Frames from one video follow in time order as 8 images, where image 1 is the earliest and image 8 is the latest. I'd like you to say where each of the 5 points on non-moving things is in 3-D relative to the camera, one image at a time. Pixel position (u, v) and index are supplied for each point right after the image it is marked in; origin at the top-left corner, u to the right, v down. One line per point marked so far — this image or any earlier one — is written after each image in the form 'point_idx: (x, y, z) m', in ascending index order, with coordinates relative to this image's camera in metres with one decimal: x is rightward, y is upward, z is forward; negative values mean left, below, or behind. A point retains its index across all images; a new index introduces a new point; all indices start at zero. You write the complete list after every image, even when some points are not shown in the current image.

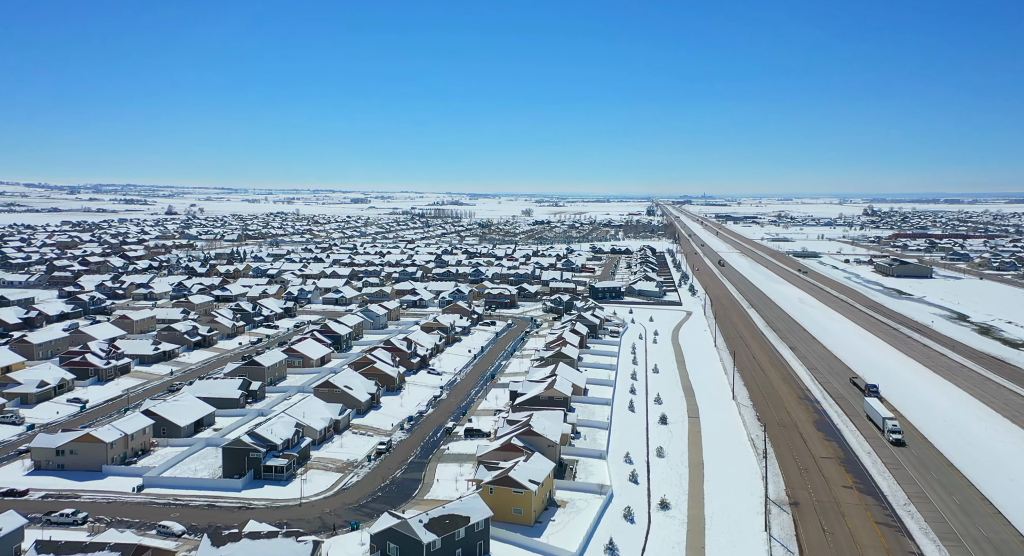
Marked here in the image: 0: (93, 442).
0: (-9.6, -3.8, +17.5) m
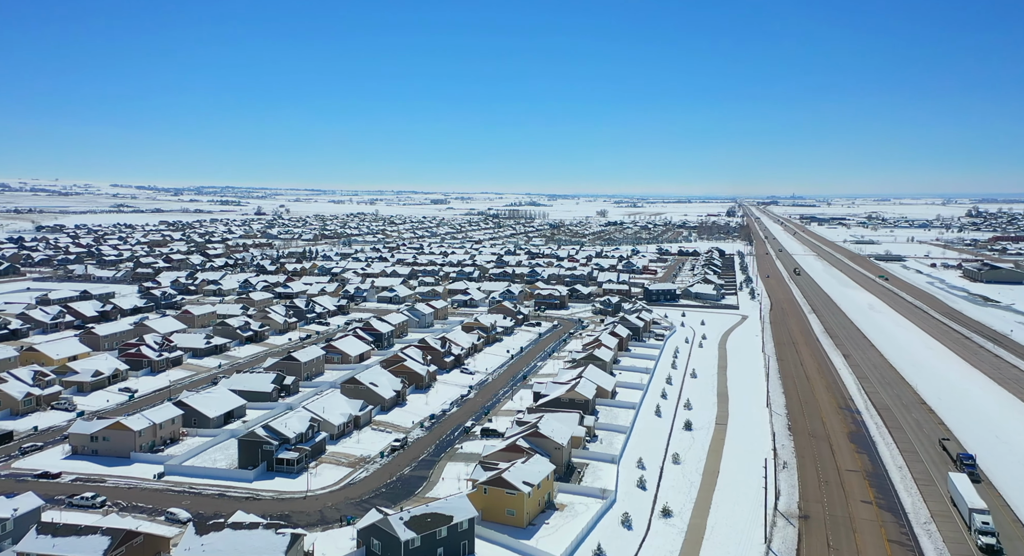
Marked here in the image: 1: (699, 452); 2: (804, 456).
0: (-9.4, -3.7, +18.5) m
1: (+4.9, -4.5, +19.7) m
2: (+7.4, -4.5, +19.4) m
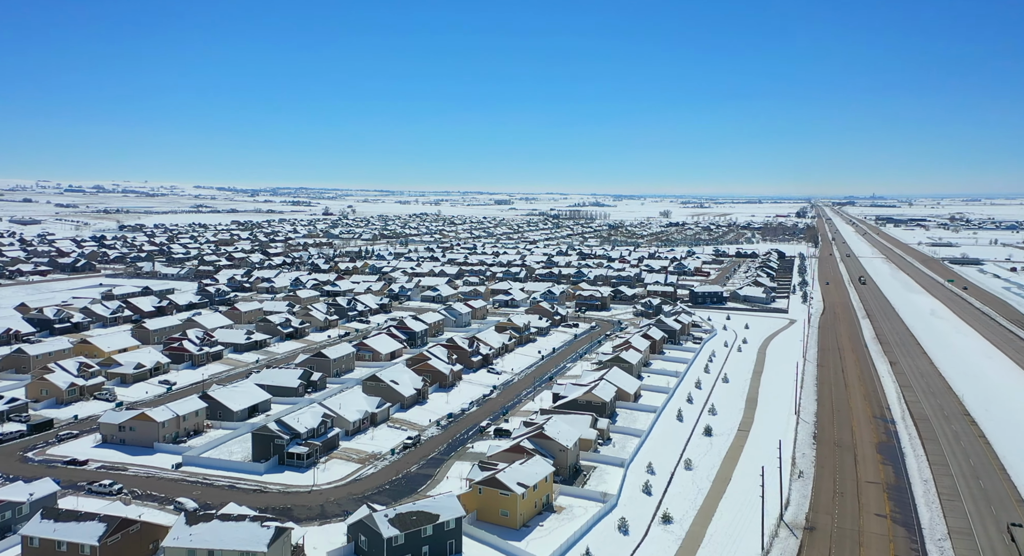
0: (-9.2, -3.6, +19.3) m
1: (+5.1, -4.6, +19.3) m
2: (+7.7, -4.6, +18.7) m
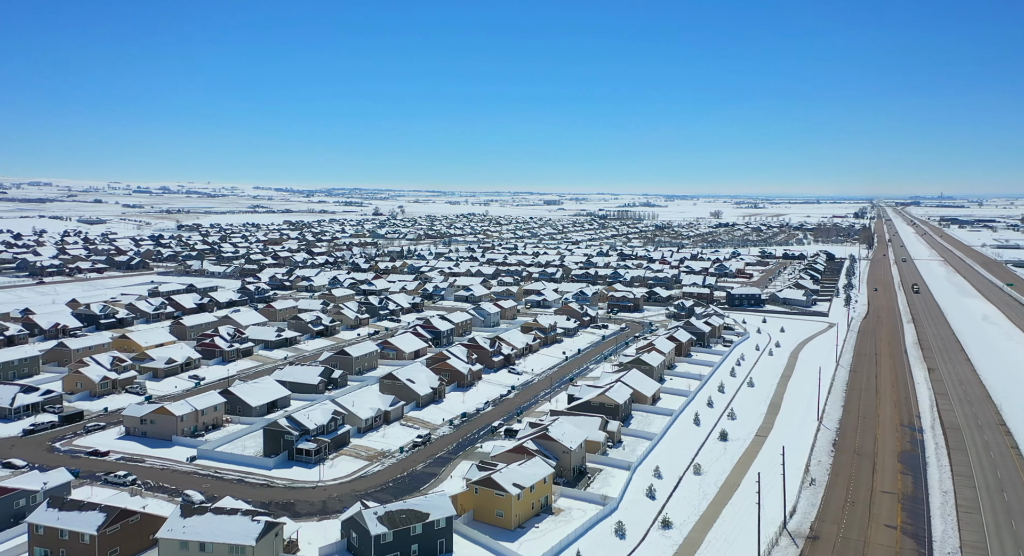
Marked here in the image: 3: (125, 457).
0: (-9.0, -3.6, +19.9) m
1: (+5.3, -4.6, +18.9) m
2: (+7.8, -4.6, +18.1) m
3: (-9.5, -4.4, +18.8) m
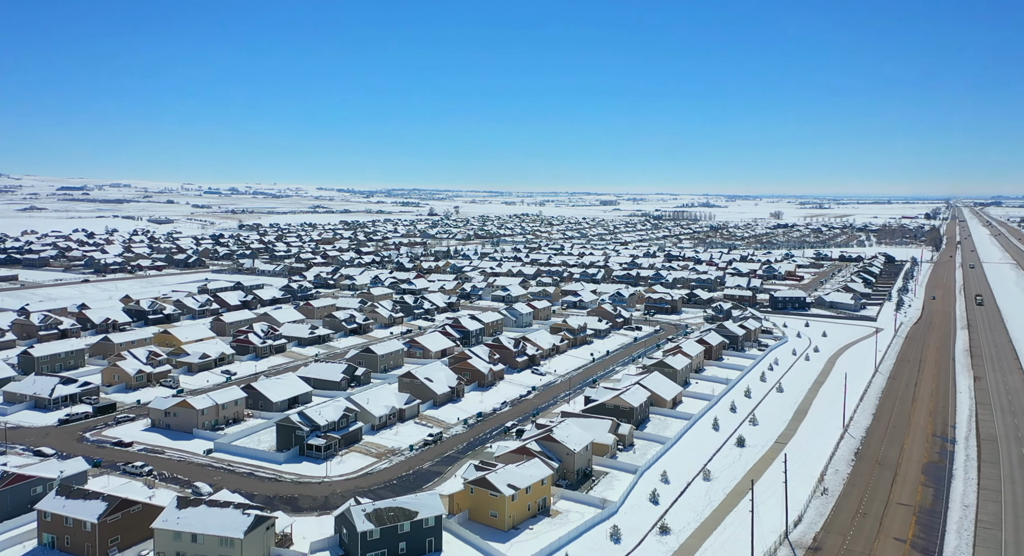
0: (-8.7, -3.5, +20.5) m
1: (+5.5, -4.6, +18.4) m
2: (+7.9, -4.7, +17.5) m
3: (-9.3, -4.4, +19.5) m
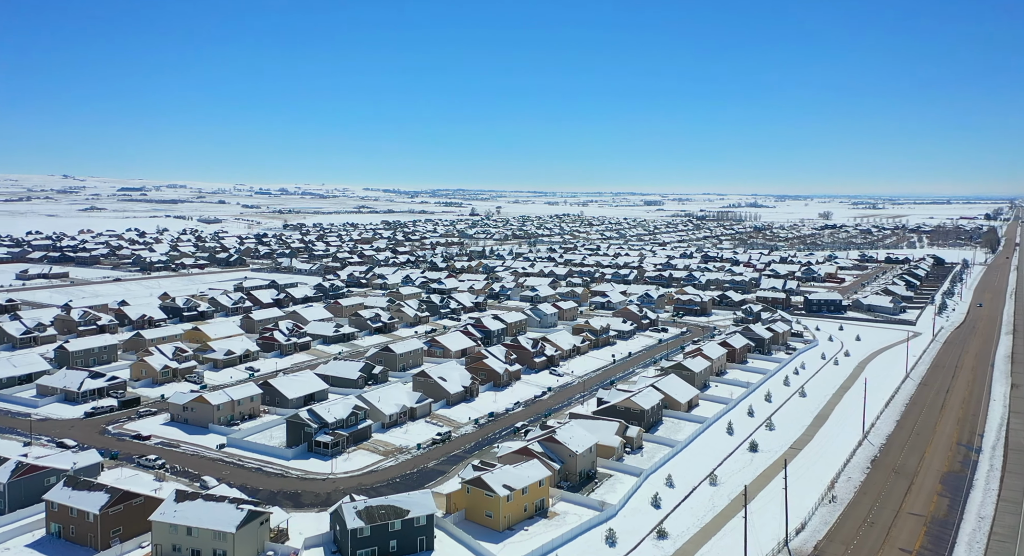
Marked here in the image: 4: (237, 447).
0: (-8.5, -3.5, +21.0) m
1: (+5.6, -4.7, +18.0) m
2: (+7.9, -4.8, +16.9) m
3: (-9.2, -4.3, +20.0) m
4: (-7.0, -4.3, +19.5) m
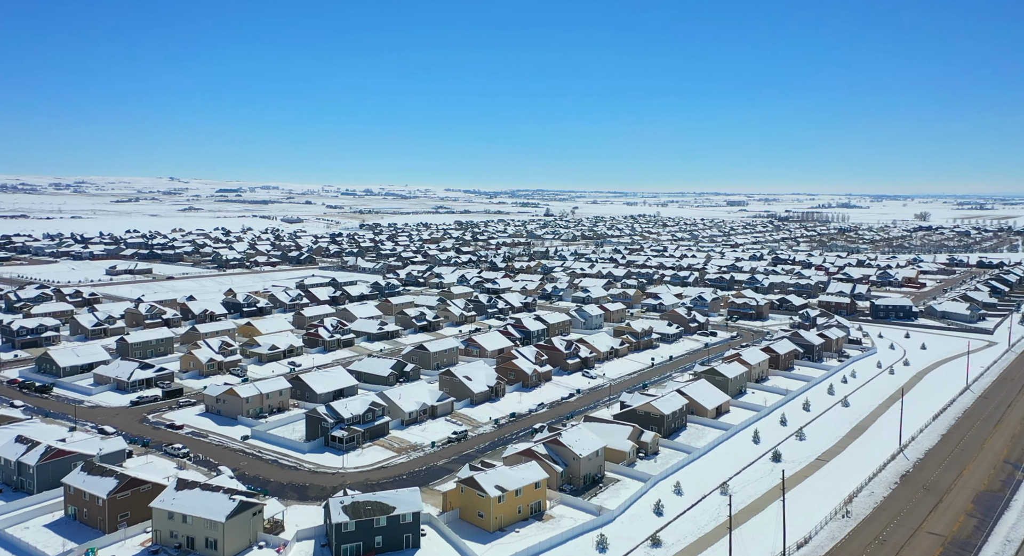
0: (-7.9, -3.4, +21.8) m
1: (+5.7, -4.7, +17.3) m
2: (+7.9, -4.9, +16.0) m
3: (-8.7, -4.2, +20.9) m
4: (-6.7, -4.3, +20.2) m
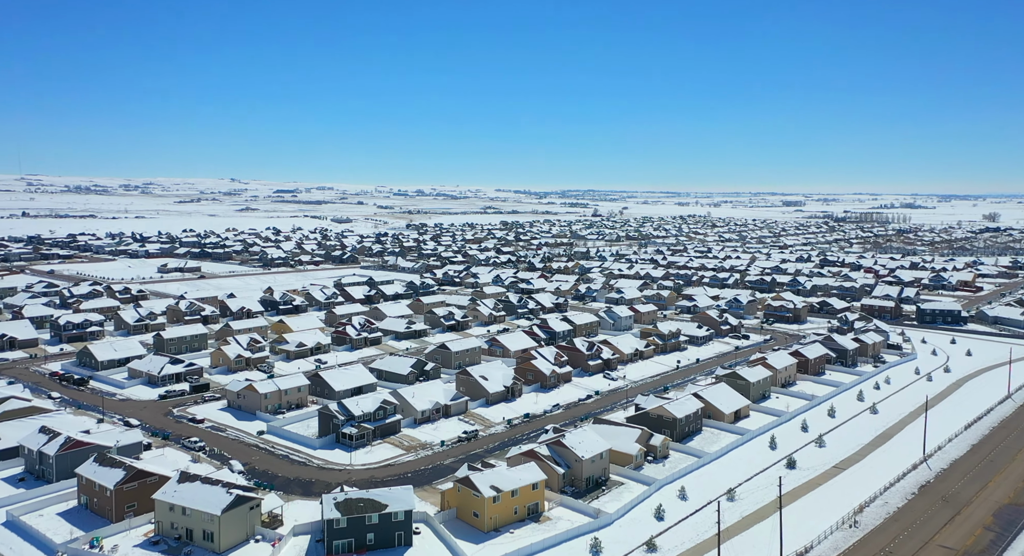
0: (-7.5, -3.3, +22.2) m
1: (+5.7, -4.8, +16.8) m
2: (+7.9, -4.9, +15.3) m
3: (-8.4, -4.1, +21.4) m
4: (-6.4, -4.2, +20.5) m
